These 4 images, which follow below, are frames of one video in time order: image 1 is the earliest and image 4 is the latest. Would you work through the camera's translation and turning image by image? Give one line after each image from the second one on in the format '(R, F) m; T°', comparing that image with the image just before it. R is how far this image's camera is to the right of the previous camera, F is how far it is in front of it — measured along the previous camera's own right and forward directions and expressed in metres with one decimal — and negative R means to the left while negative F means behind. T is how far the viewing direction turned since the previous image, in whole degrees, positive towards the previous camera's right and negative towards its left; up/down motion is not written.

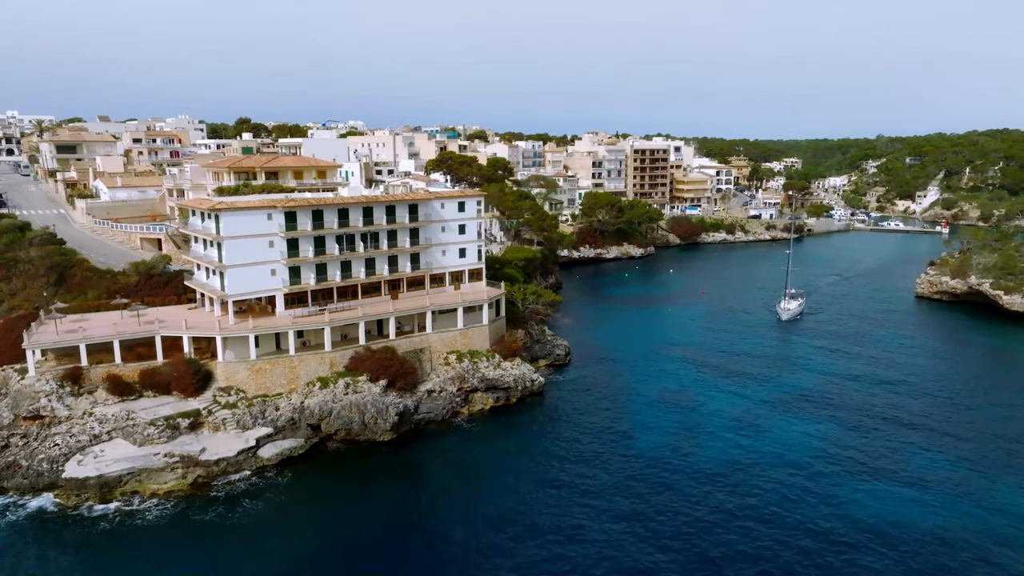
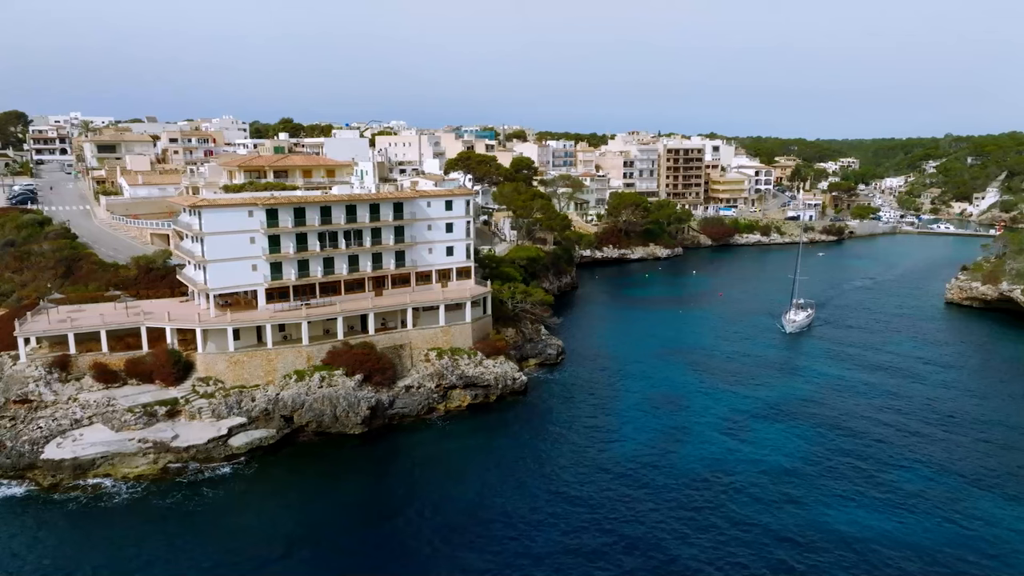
(+4.8, 0.0) m; -4°
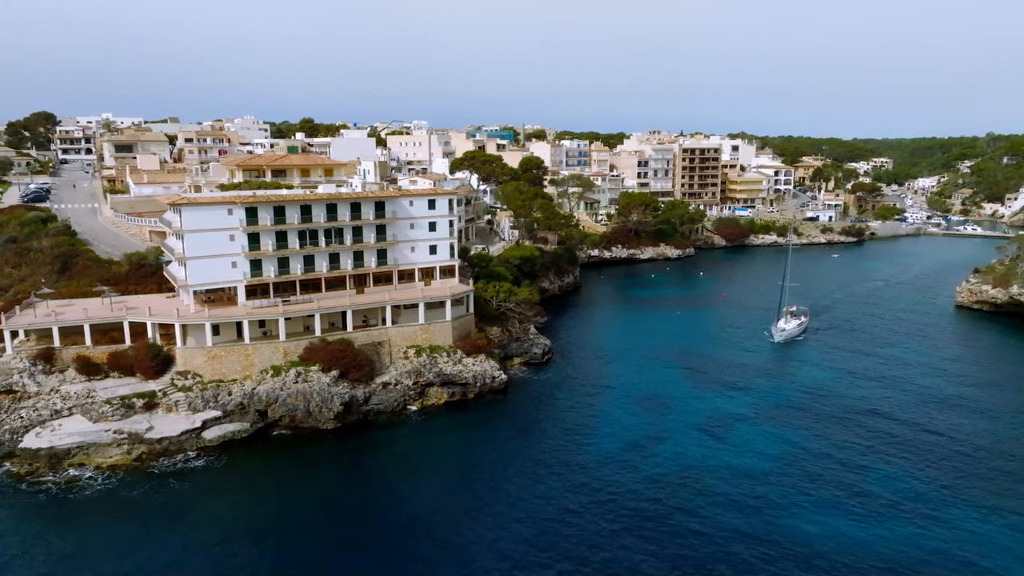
(+3.5, -0.1) m; -2°
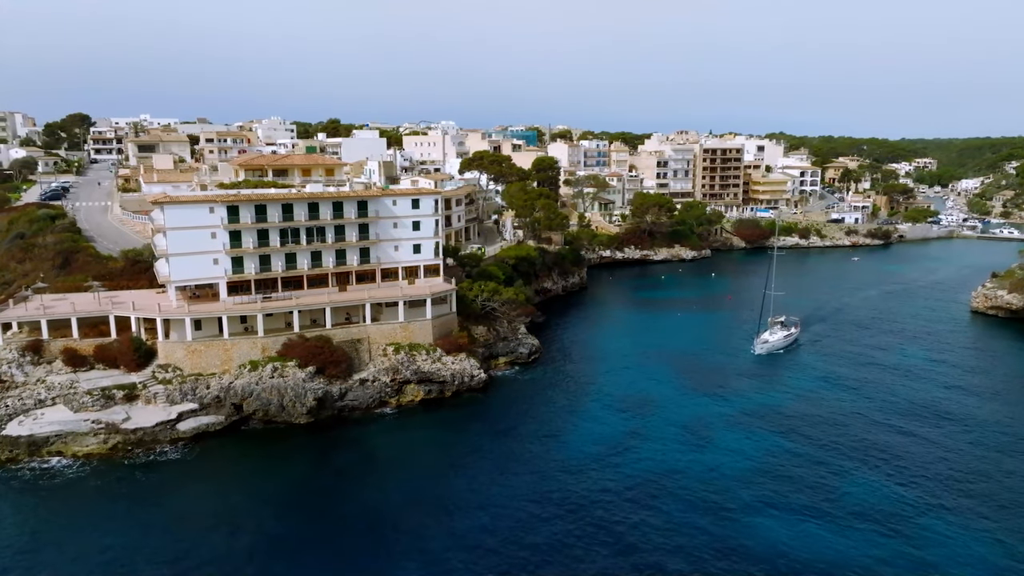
(+4.0, 0.0) m; -3°
